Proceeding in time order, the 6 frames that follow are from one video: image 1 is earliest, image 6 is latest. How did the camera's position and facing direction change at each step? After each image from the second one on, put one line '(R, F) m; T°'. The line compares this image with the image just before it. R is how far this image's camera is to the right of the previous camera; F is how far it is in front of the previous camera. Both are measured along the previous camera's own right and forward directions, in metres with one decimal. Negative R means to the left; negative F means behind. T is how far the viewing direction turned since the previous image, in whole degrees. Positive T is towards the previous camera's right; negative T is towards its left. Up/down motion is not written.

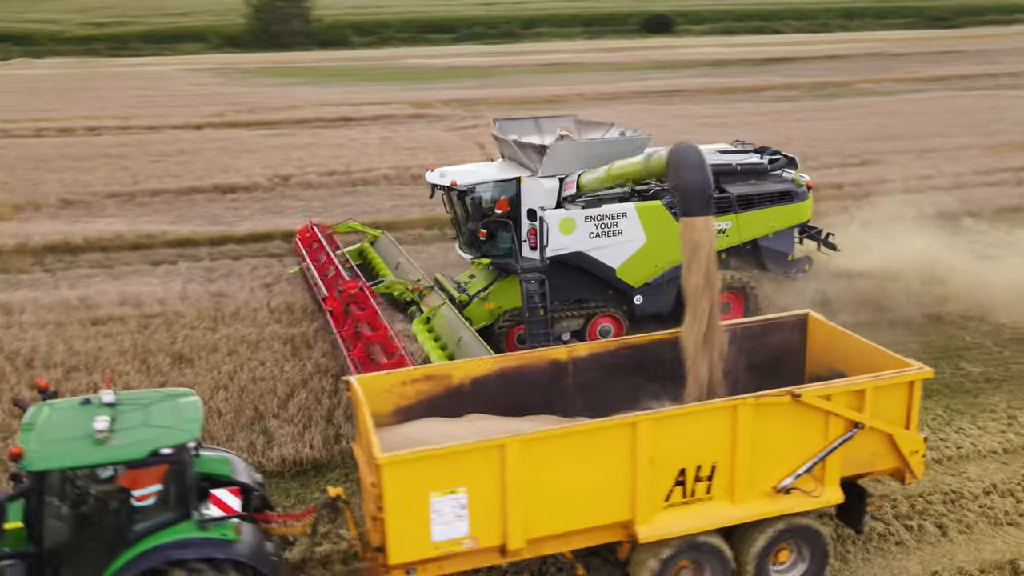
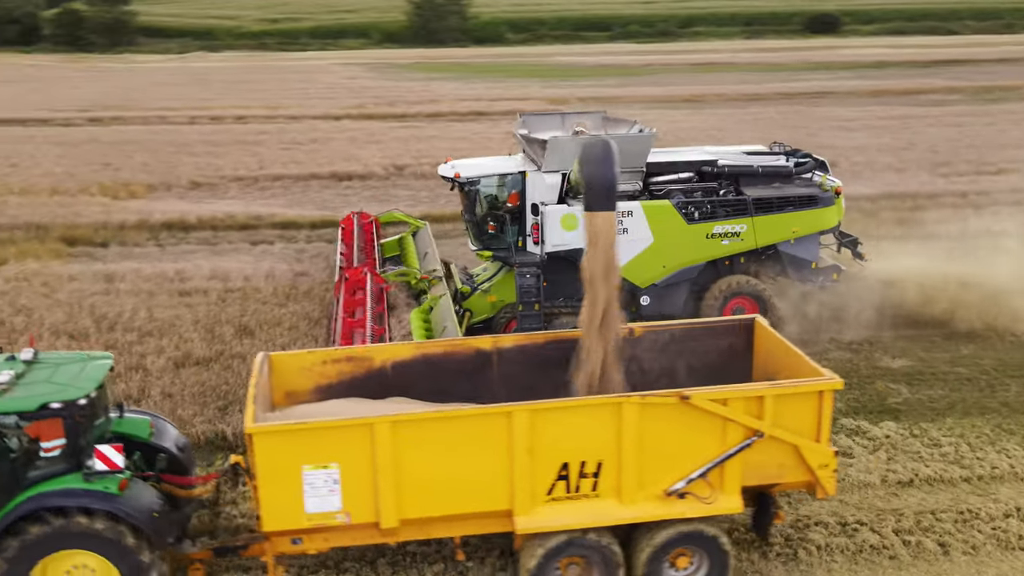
(+1.0, 0.0) m; -9°
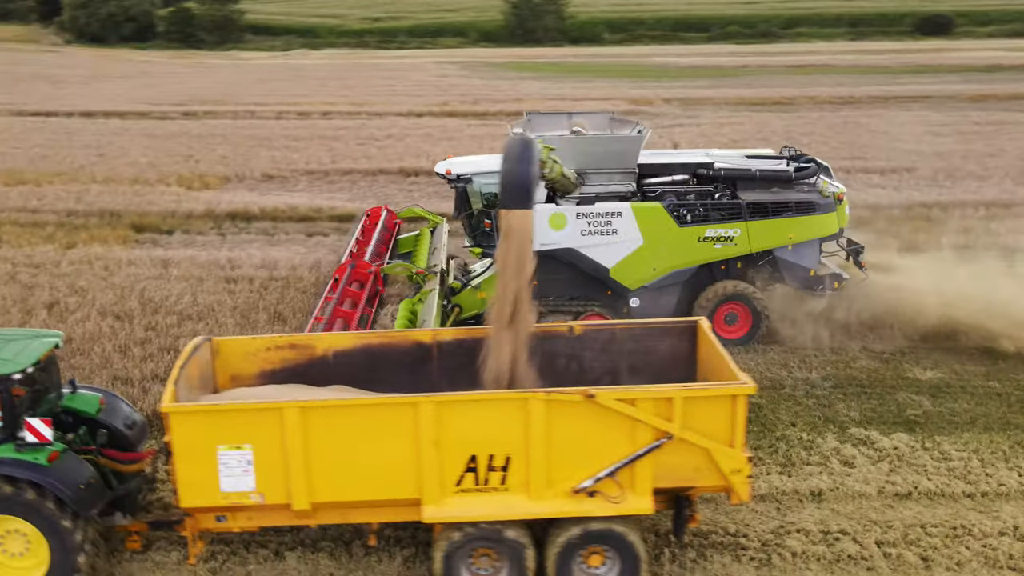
(+0.7, -0.1) m; -6°
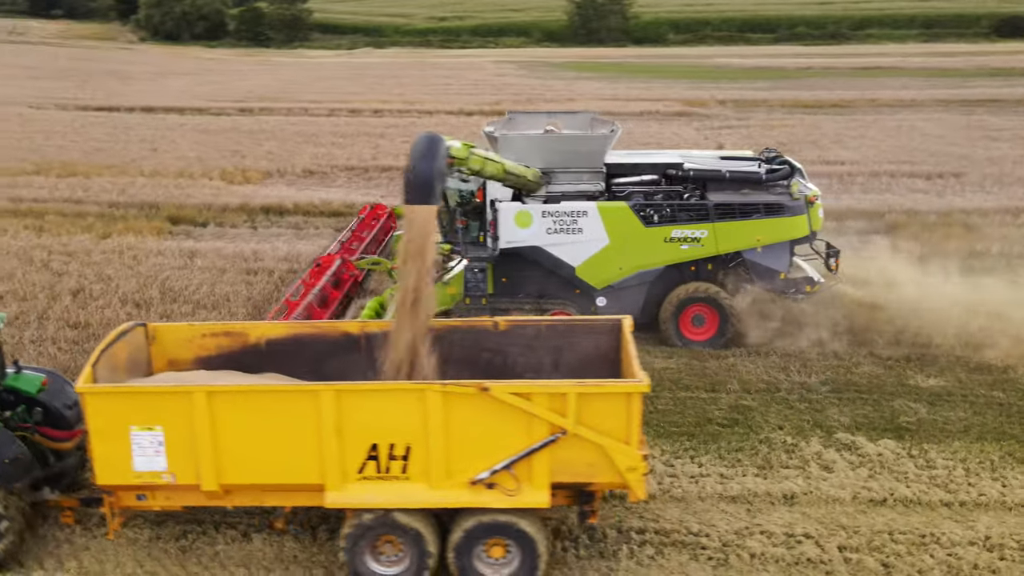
(+0.7, -0.1) m; -4°
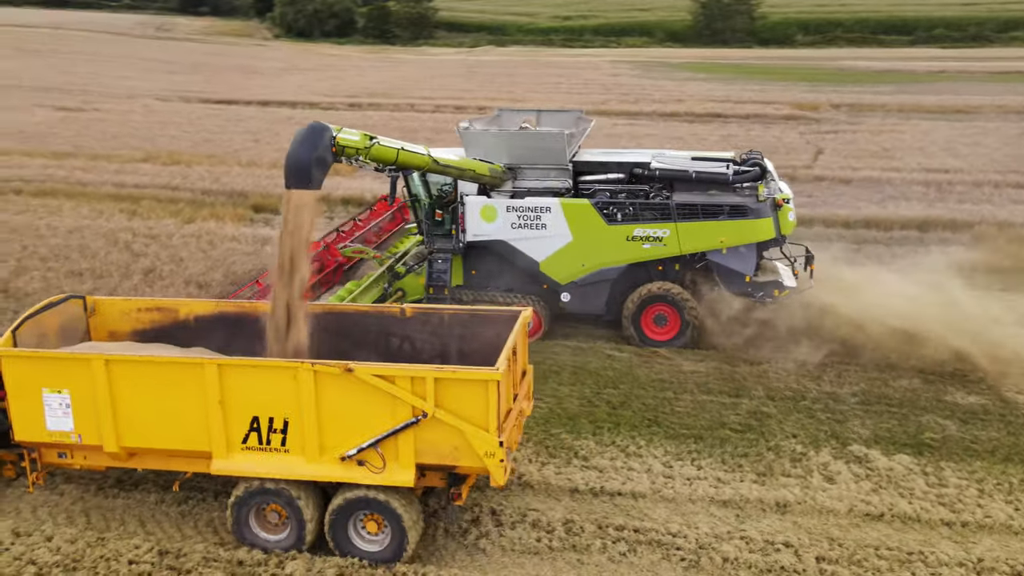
(+0.9, -0.1) m; -7°
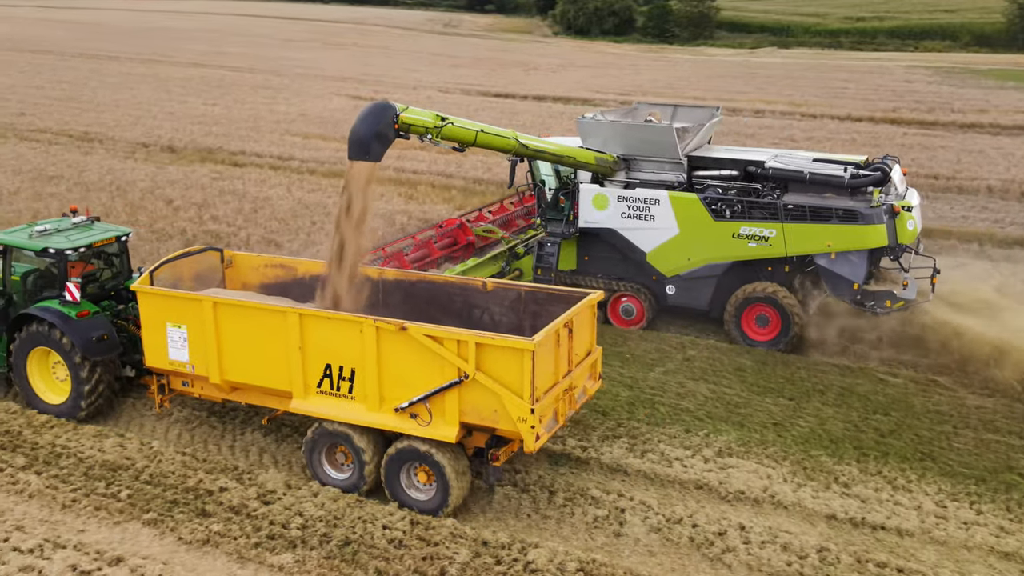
(-0.1, +0.1) m; -15°
